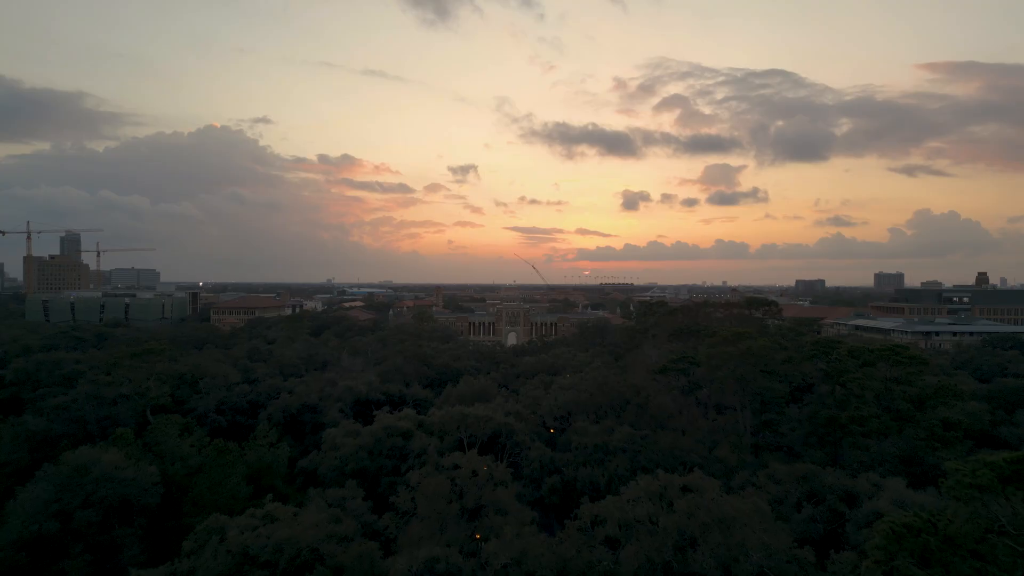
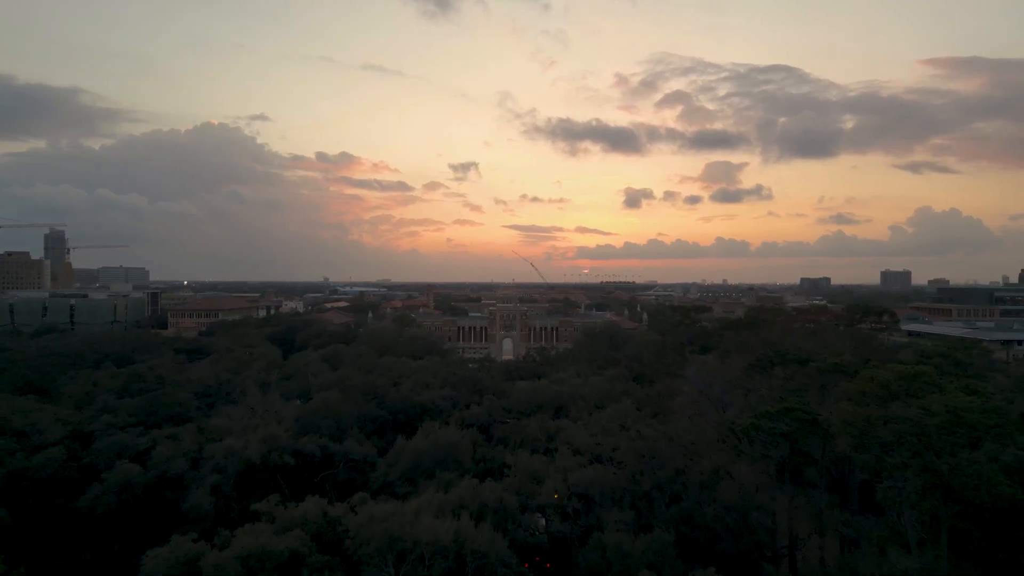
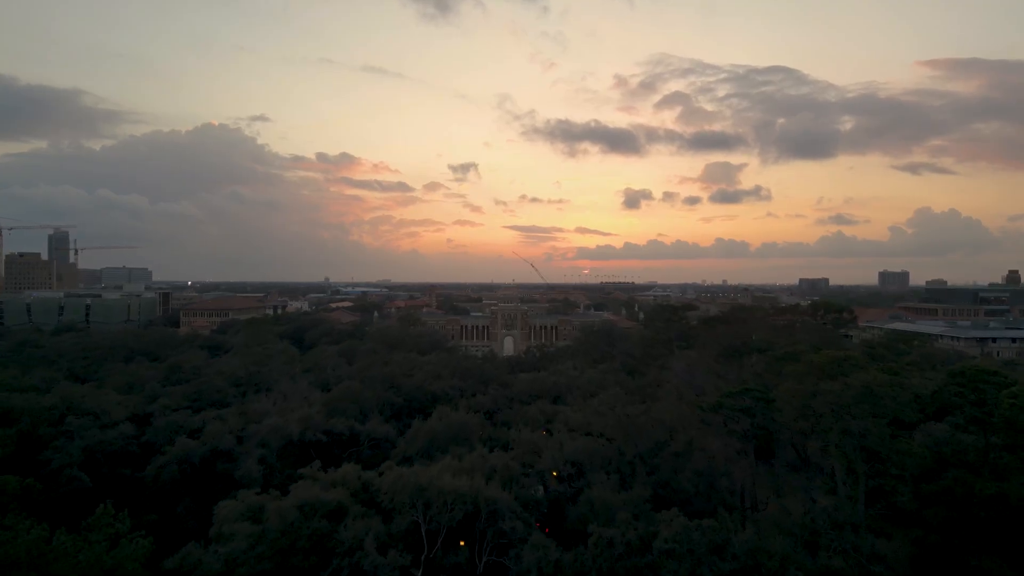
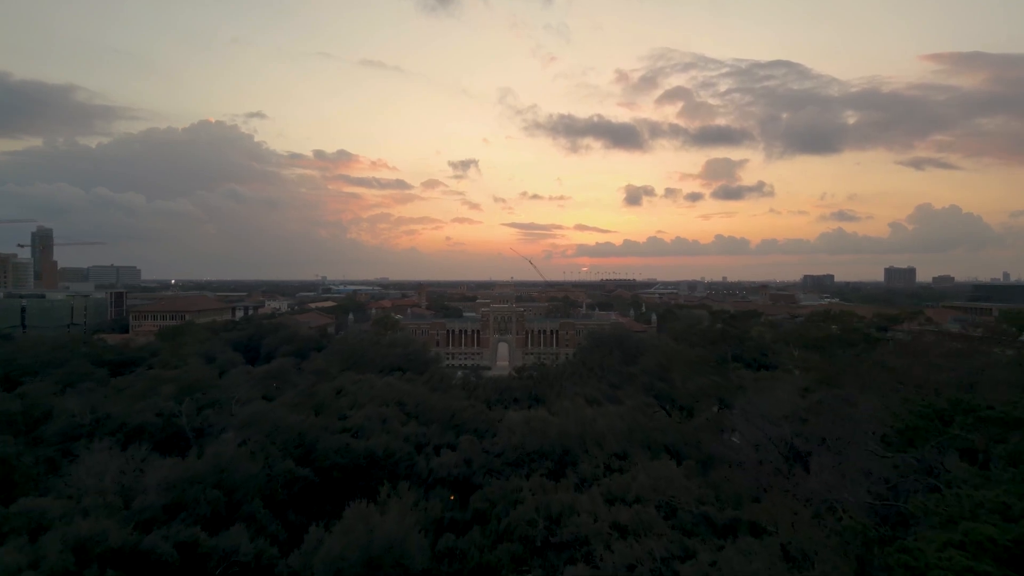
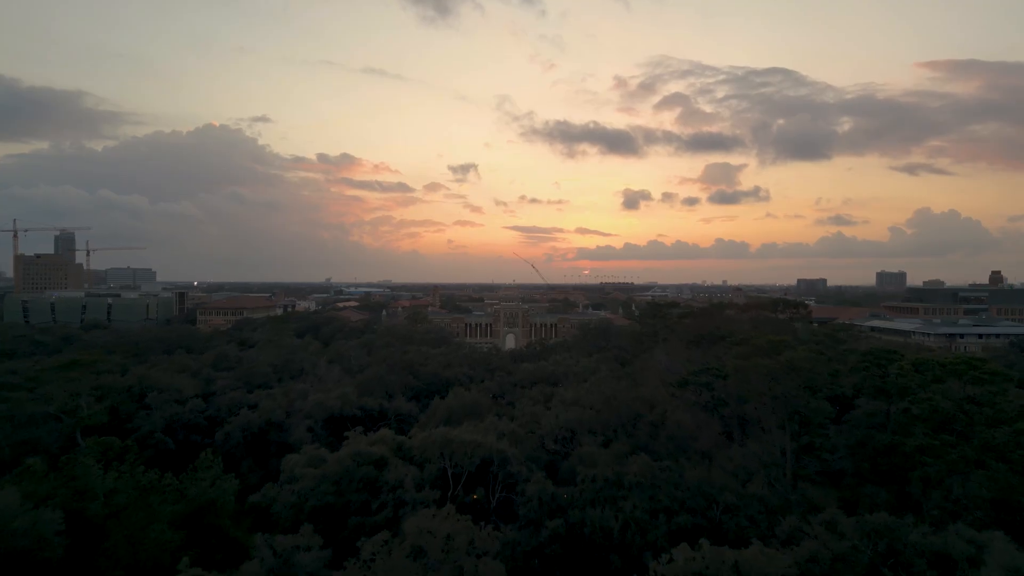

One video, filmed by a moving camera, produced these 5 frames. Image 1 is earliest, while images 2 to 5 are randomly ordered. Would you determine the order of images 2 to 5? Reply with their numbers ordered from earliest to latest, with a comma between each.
5, 3, 2, 4
